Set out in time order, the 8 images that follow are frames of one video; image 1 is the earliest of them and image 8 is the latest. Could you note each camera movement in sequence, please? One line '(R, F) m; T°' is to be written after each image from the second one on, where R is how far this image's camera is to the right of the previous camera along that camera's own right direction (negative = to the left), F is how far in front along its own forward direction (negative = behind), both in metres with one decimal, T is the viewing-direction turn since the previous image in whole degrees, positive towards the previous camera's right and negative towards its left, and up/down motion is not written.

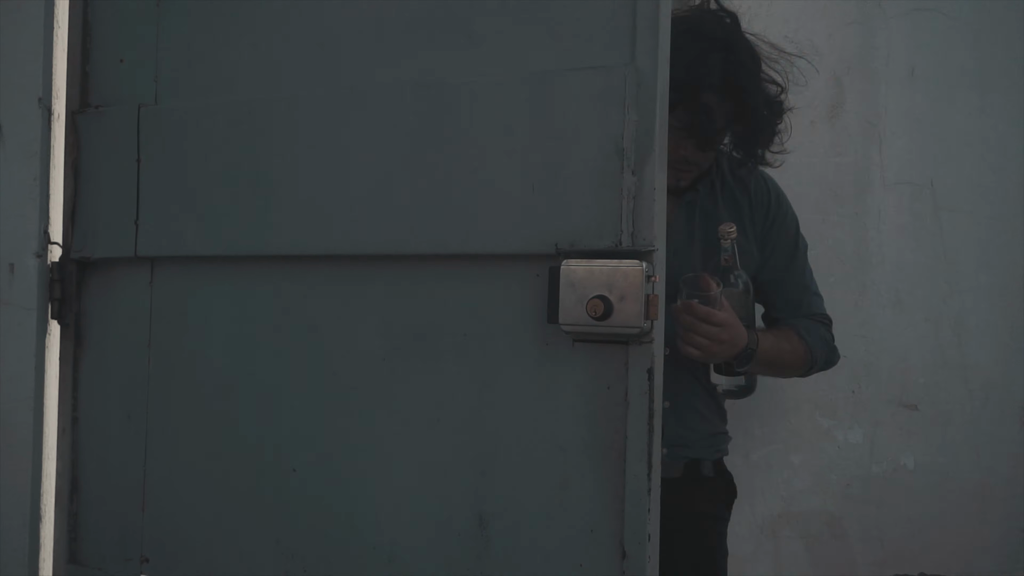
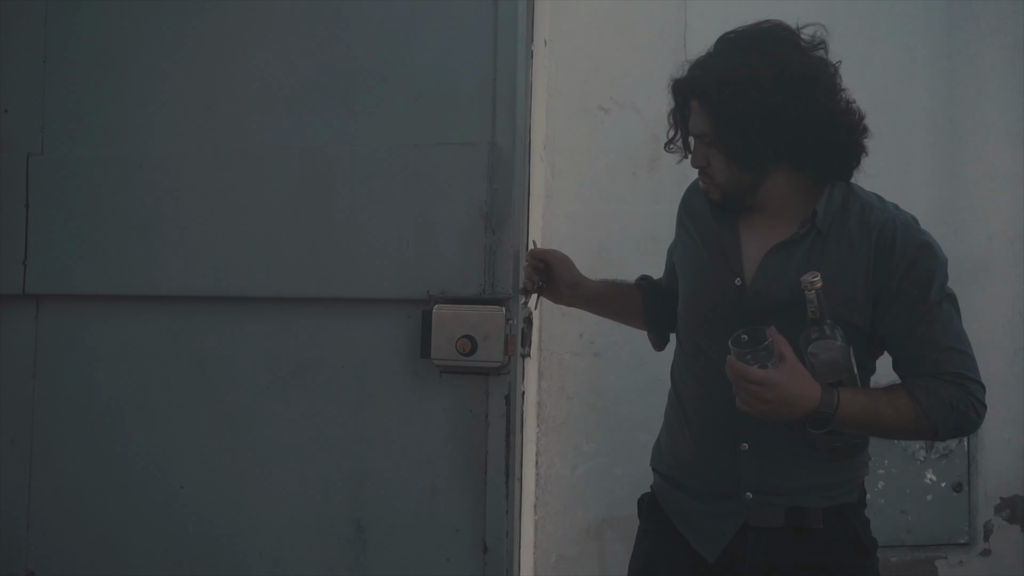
(0.0, -0.2) m; +5°
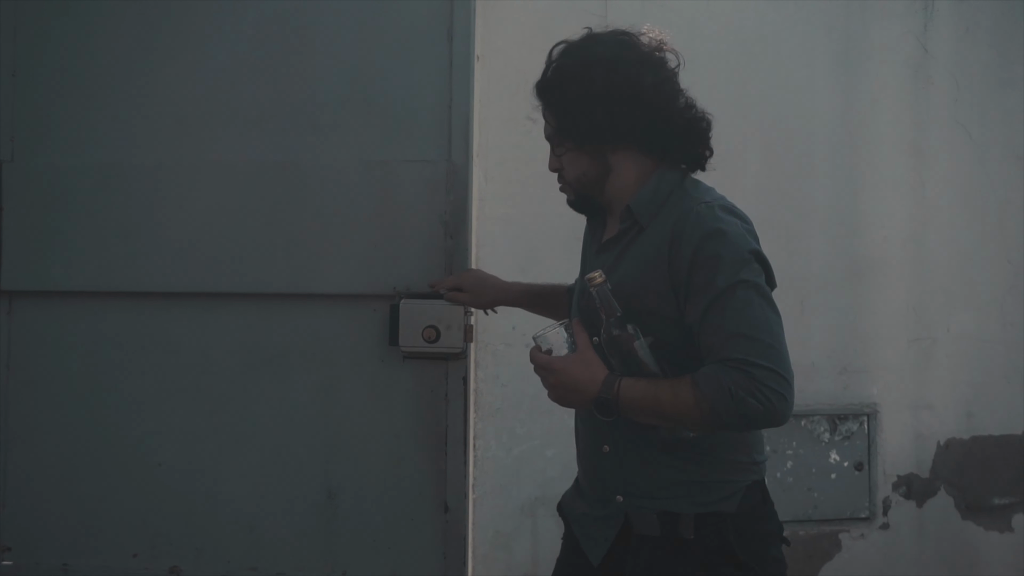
(0.0, -0.2) m; +3°
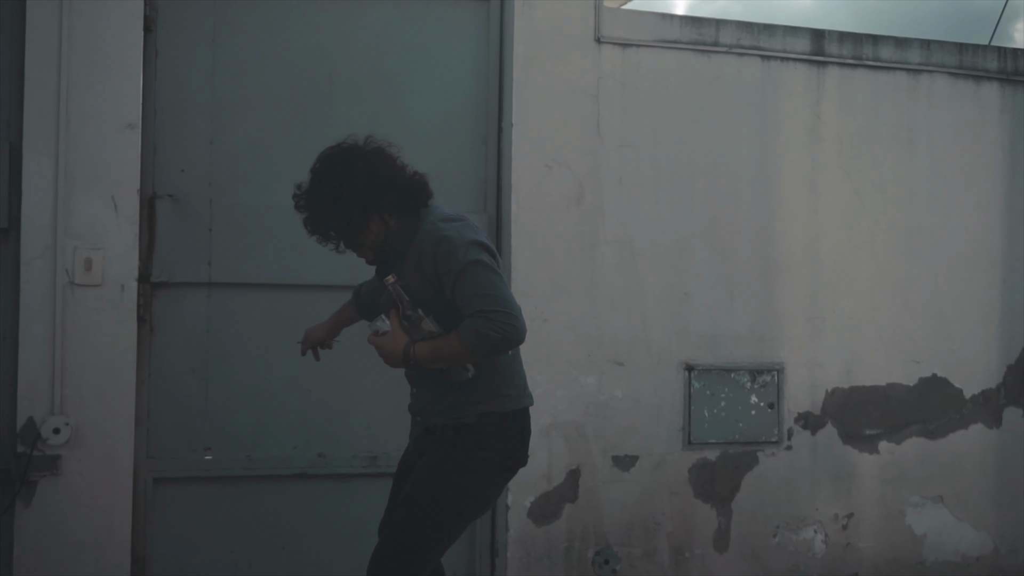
(-0.1, -1.4) m; 0°
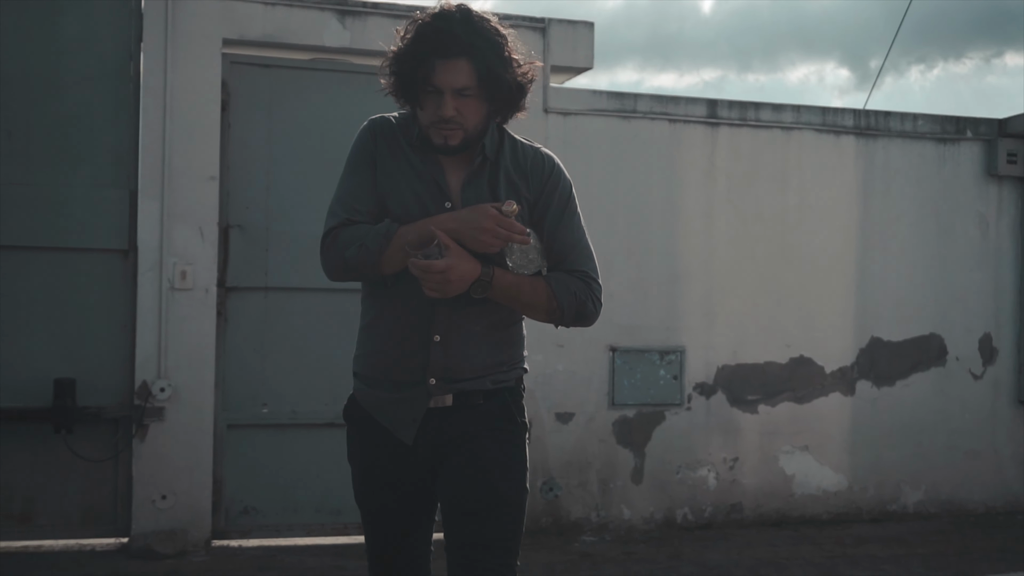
(+0.3, -1.6) m; -1°
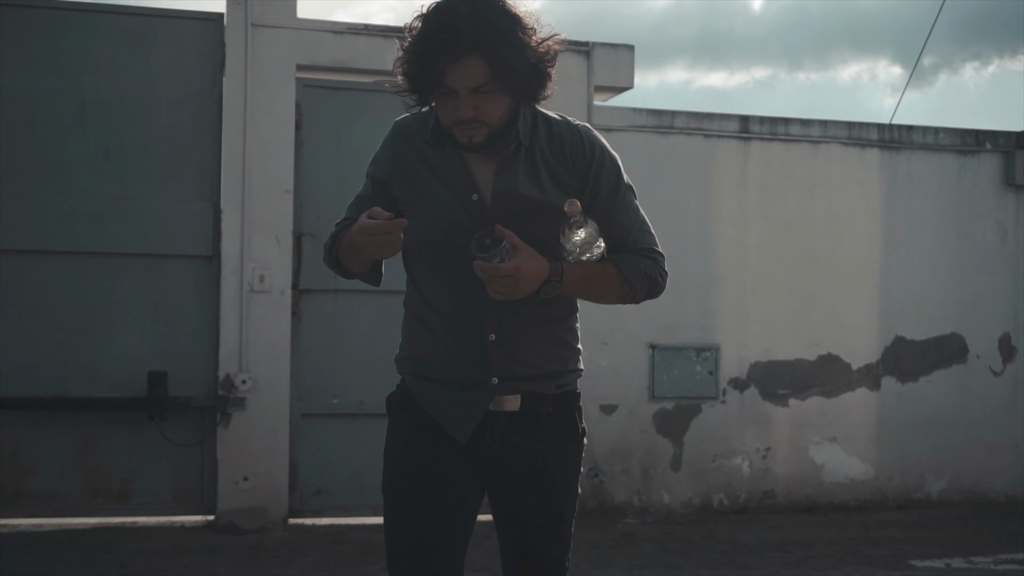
(0.0, -0.5) m; -2°
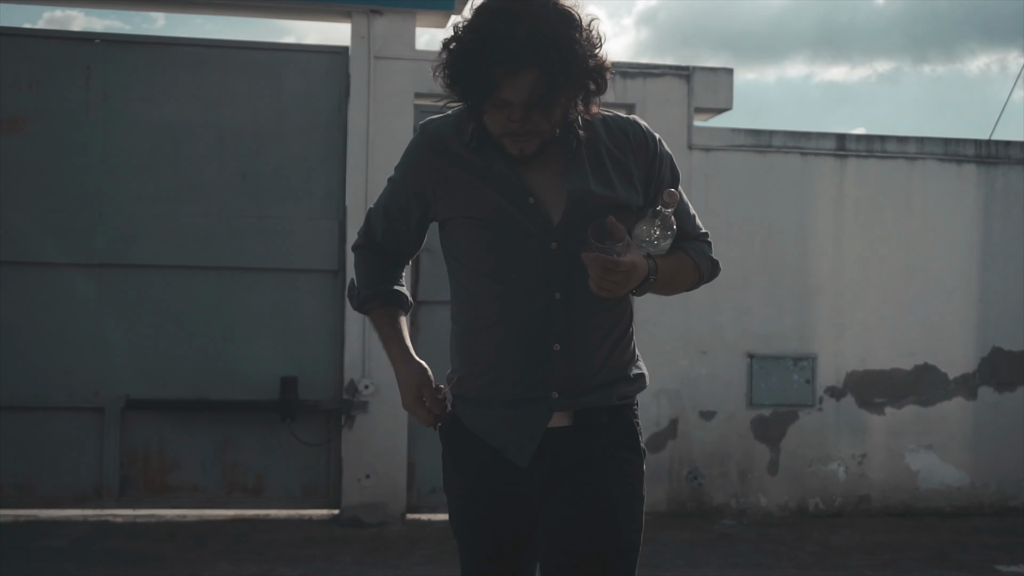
(+0.1, -0.4) m; -6°
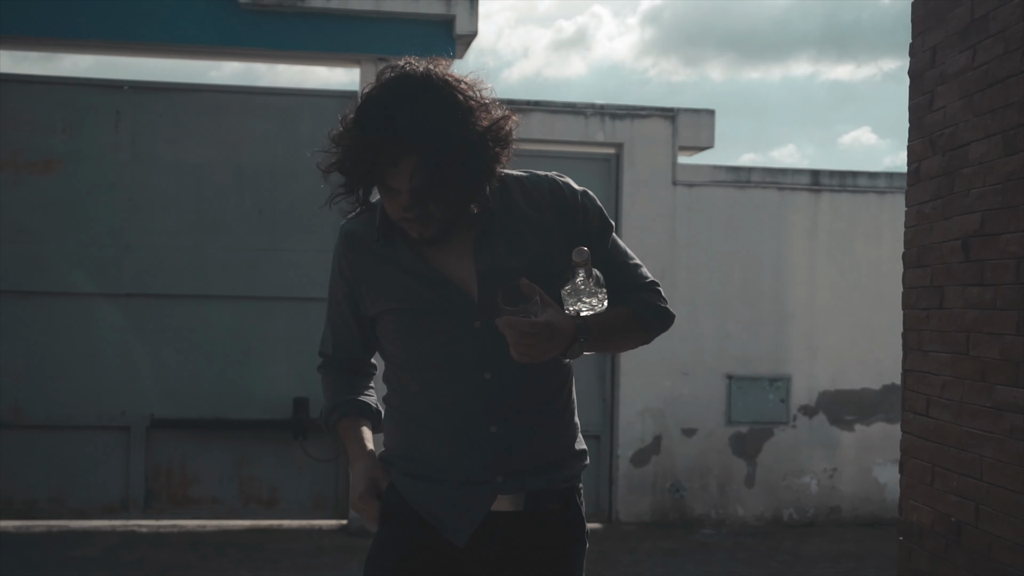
(0.0, -0.5) m; 0°
